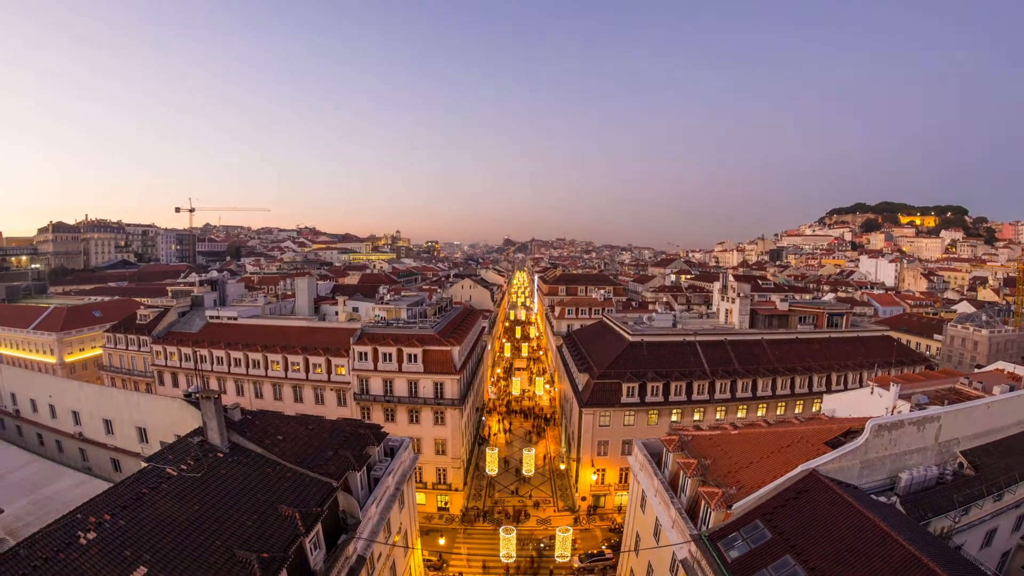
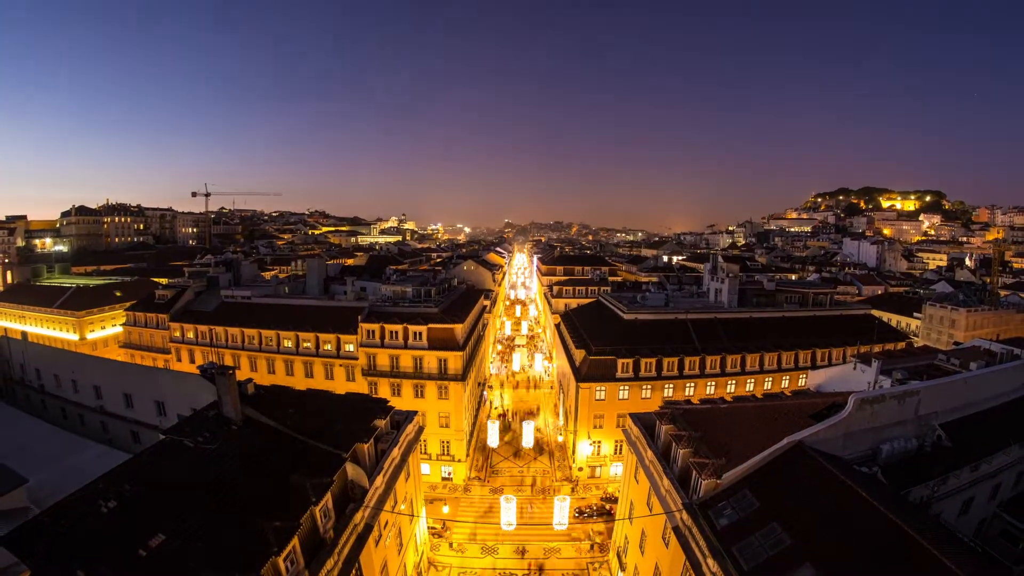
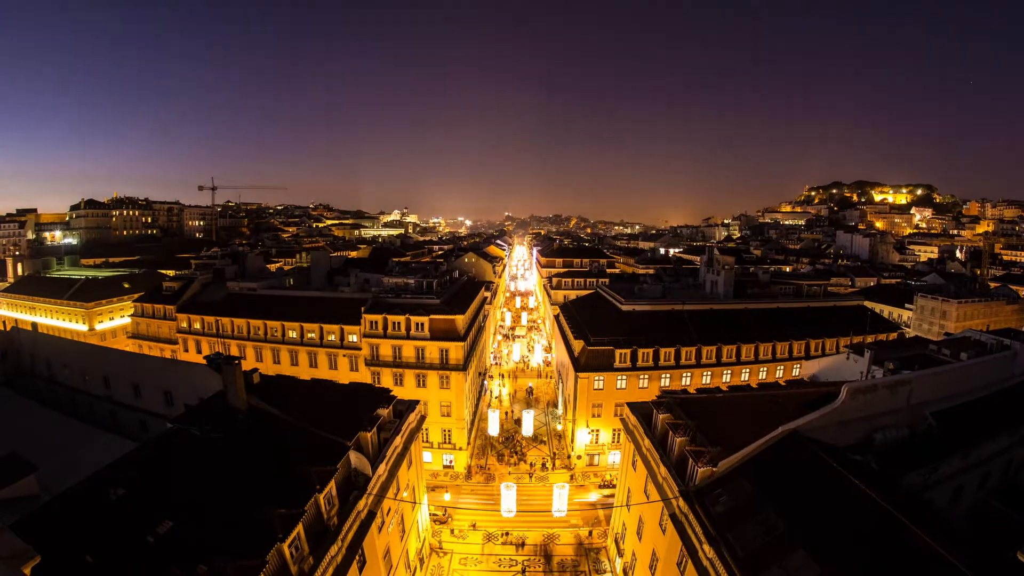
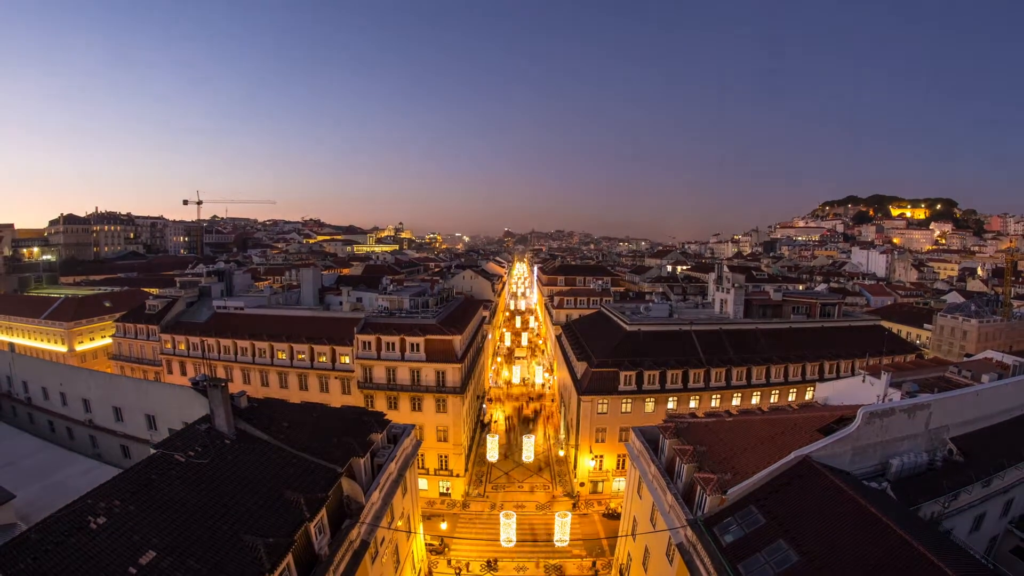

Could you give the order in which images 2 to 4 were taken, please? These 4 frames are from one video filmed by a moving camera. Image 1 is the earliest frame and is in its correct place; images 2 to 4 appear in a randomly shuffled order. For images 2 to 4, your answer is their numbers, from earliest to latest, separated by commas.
4, 2, 3
